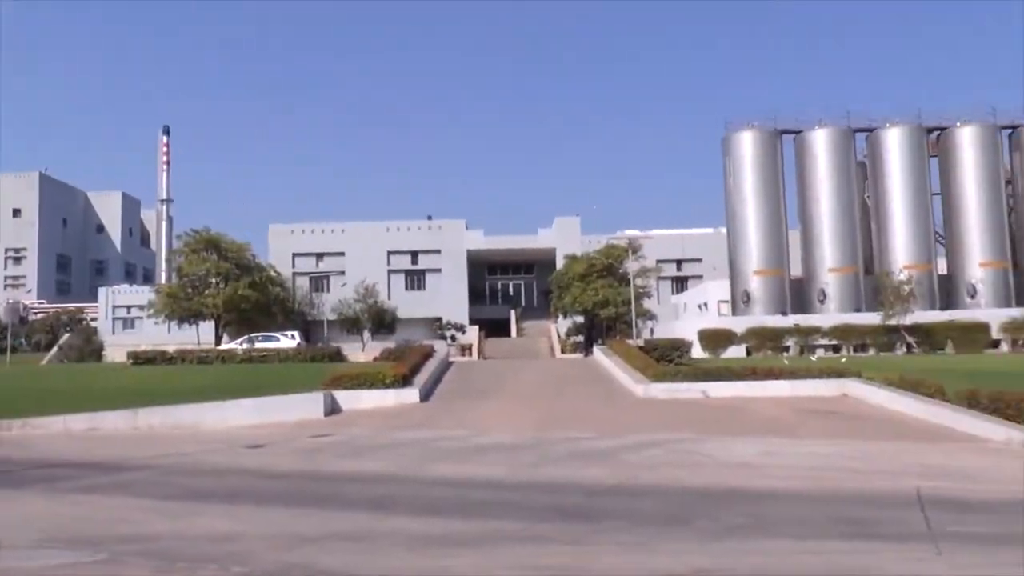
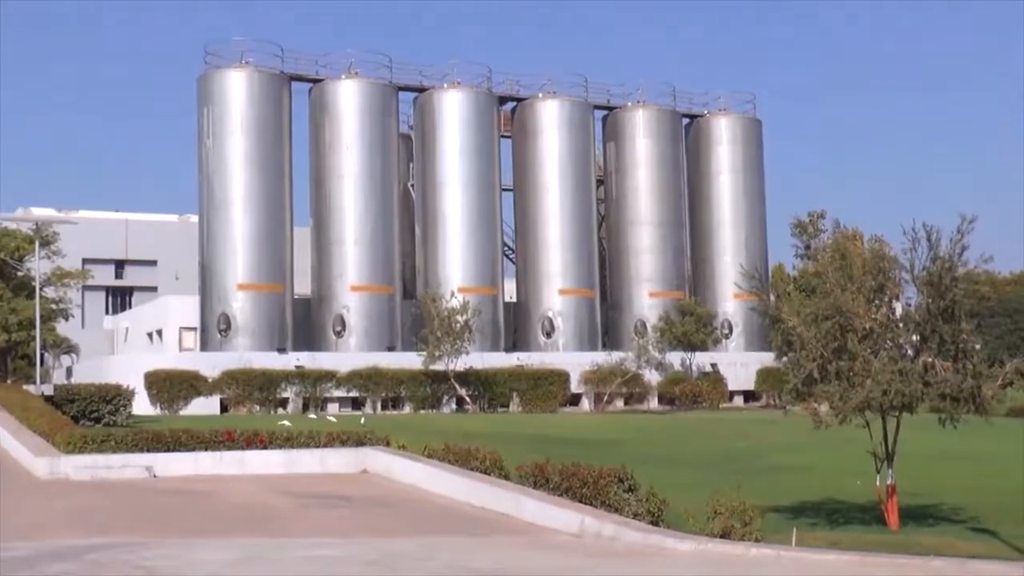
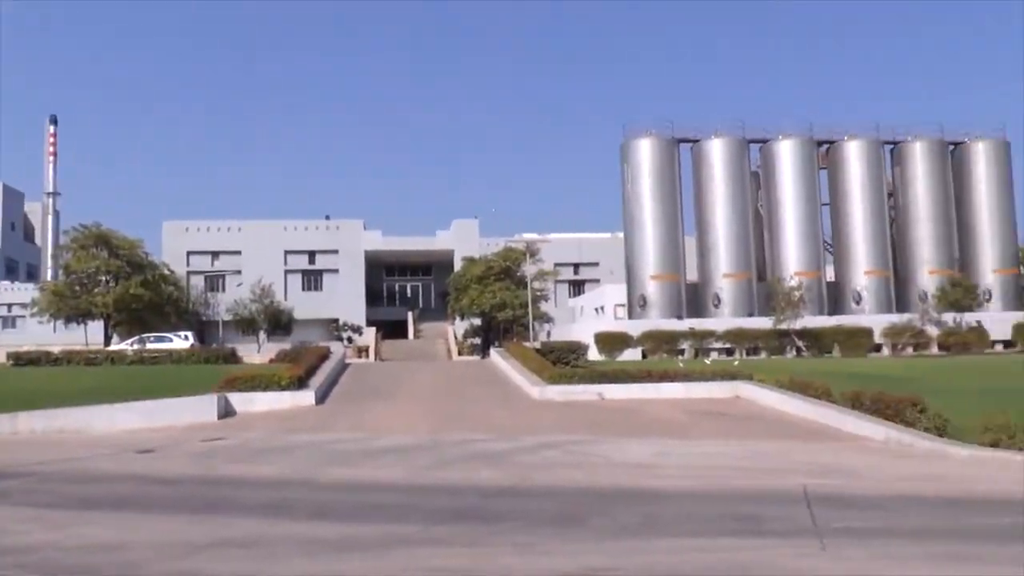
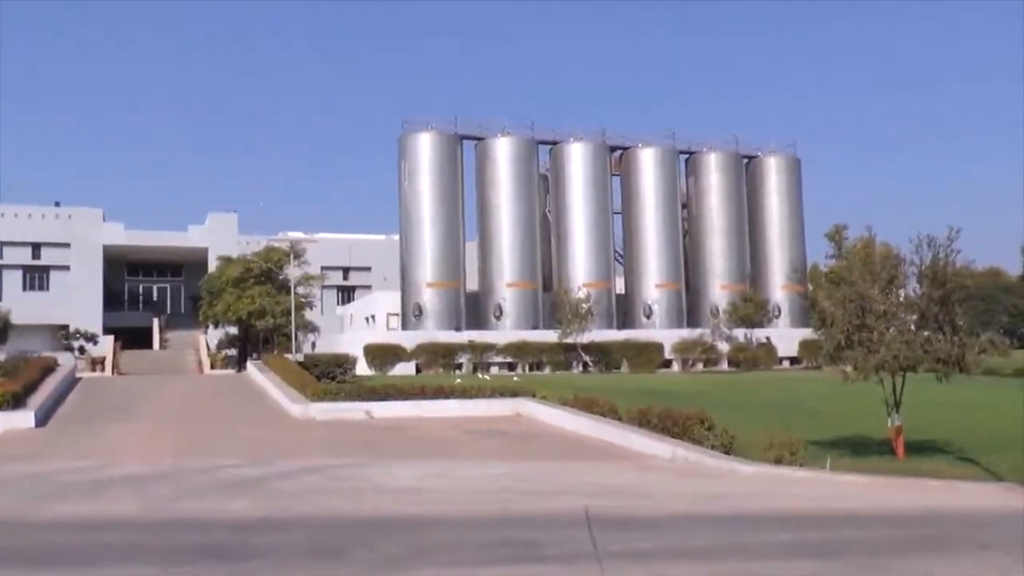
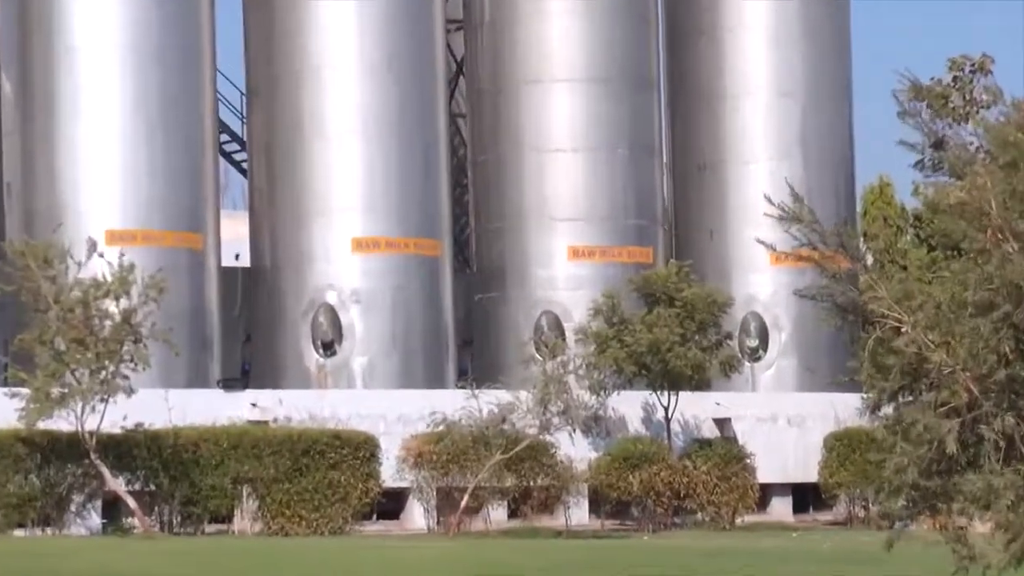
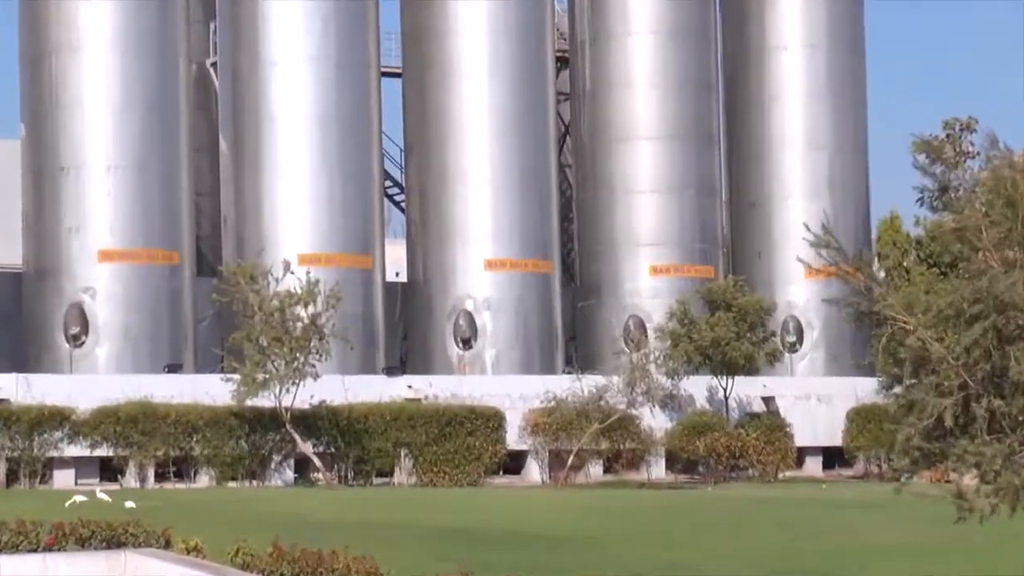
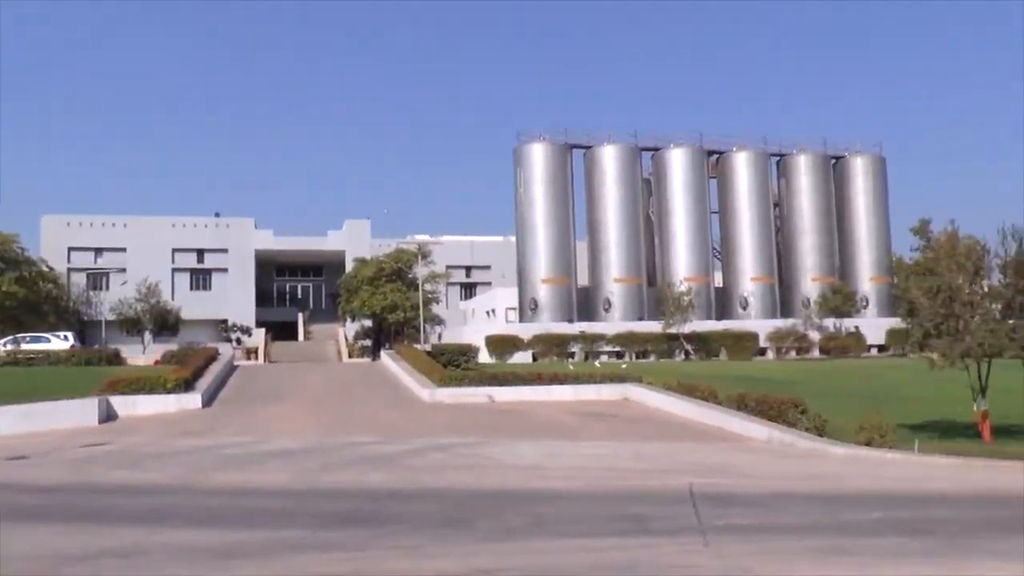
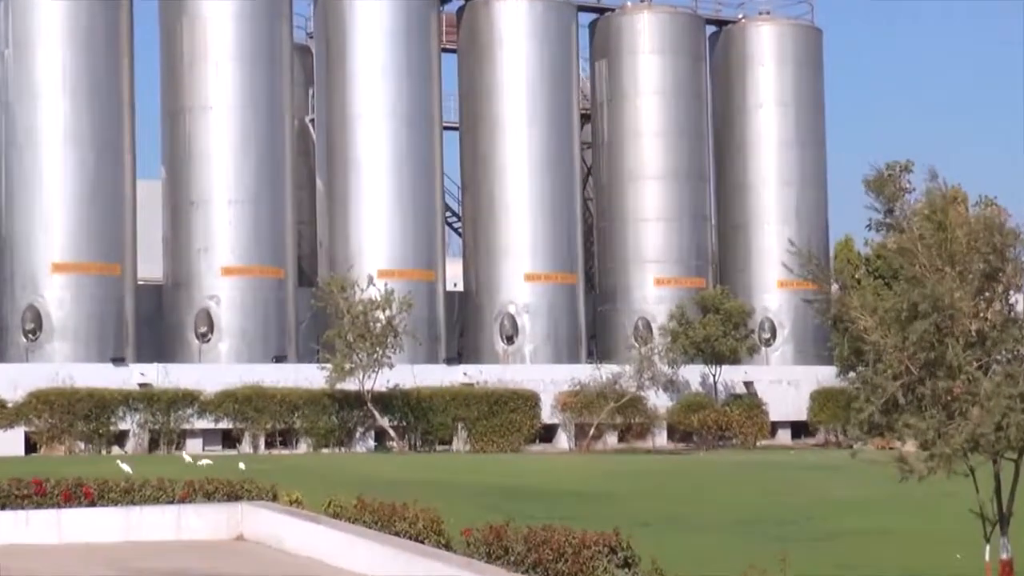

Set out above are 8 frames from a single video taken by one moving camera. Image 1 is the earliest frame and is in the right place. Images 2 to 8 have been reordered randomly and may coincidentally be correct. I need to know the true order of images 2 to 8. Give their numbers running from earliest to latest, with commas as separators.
3, 7, 4, 2, 8, 6, 5
